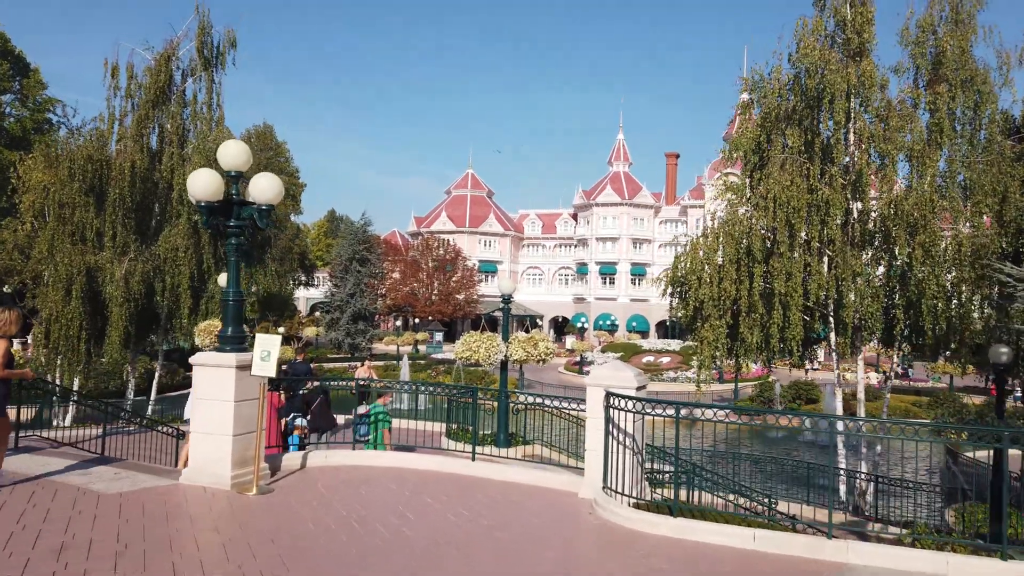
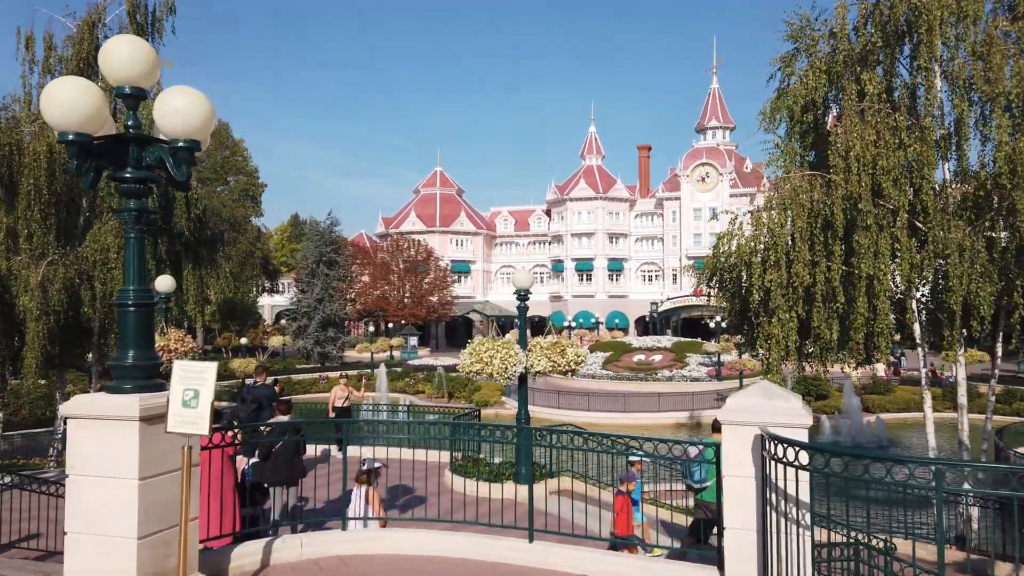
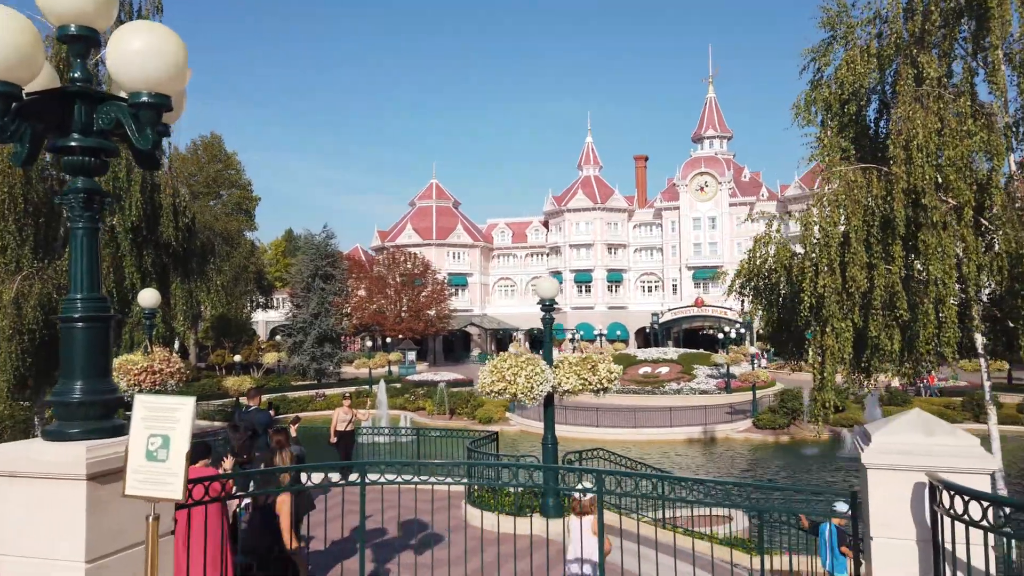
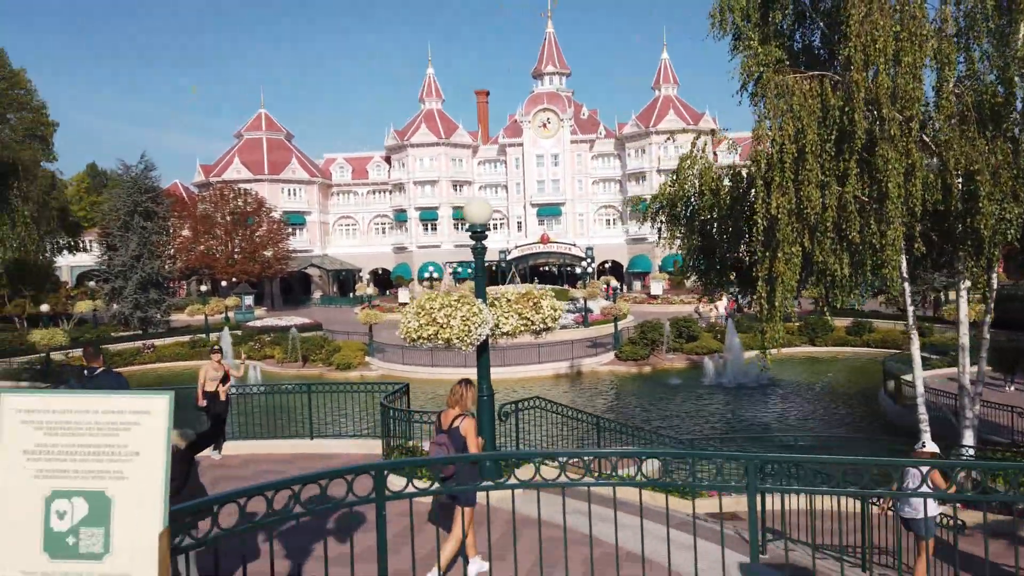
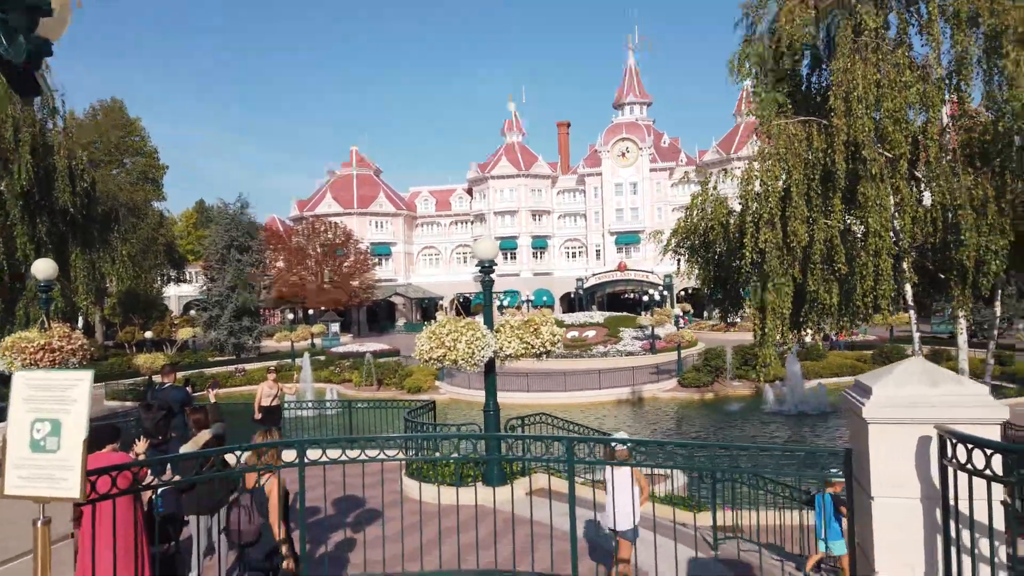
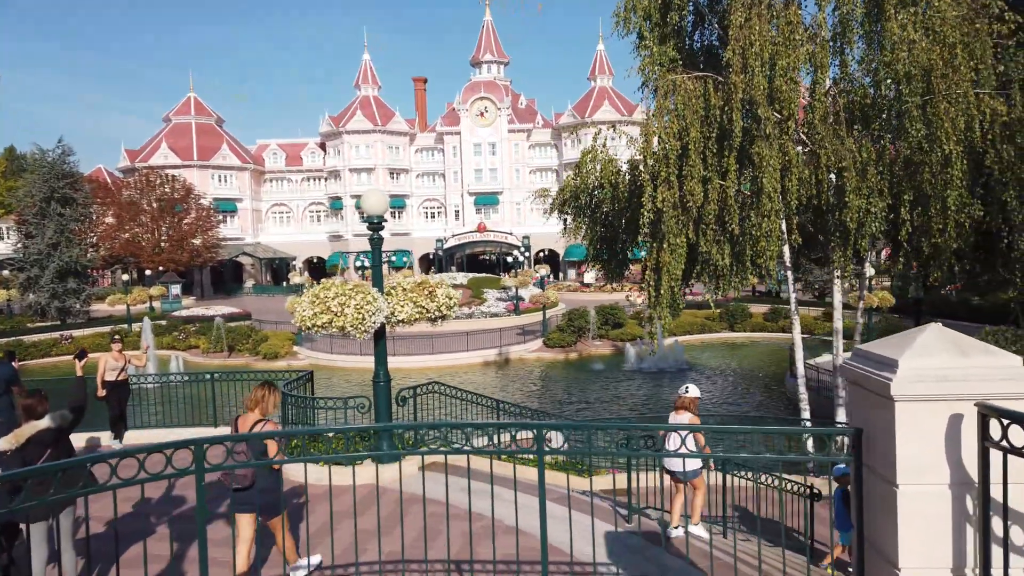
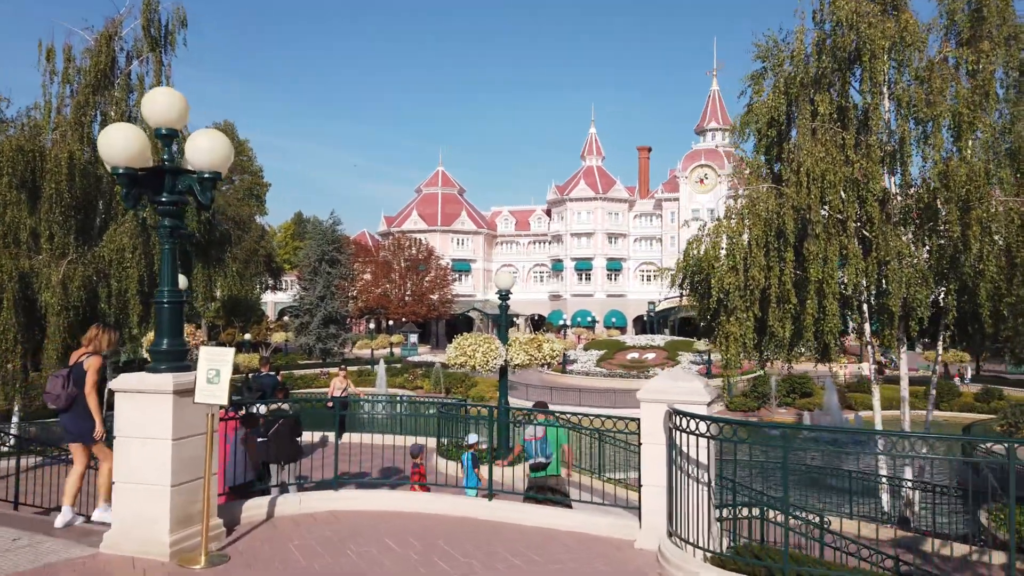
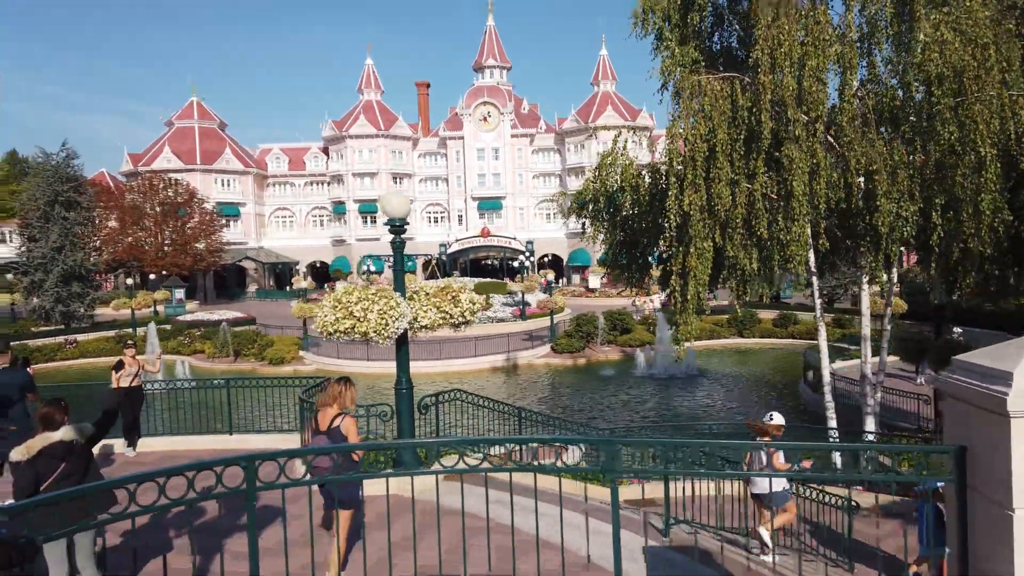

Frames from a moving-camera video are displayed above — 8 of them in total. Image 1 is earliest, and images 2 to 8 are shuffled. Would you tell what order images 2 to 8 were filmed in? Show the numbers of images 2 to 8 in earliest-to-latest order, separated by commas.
7, 2, 3, 5, 6, 8, 4
